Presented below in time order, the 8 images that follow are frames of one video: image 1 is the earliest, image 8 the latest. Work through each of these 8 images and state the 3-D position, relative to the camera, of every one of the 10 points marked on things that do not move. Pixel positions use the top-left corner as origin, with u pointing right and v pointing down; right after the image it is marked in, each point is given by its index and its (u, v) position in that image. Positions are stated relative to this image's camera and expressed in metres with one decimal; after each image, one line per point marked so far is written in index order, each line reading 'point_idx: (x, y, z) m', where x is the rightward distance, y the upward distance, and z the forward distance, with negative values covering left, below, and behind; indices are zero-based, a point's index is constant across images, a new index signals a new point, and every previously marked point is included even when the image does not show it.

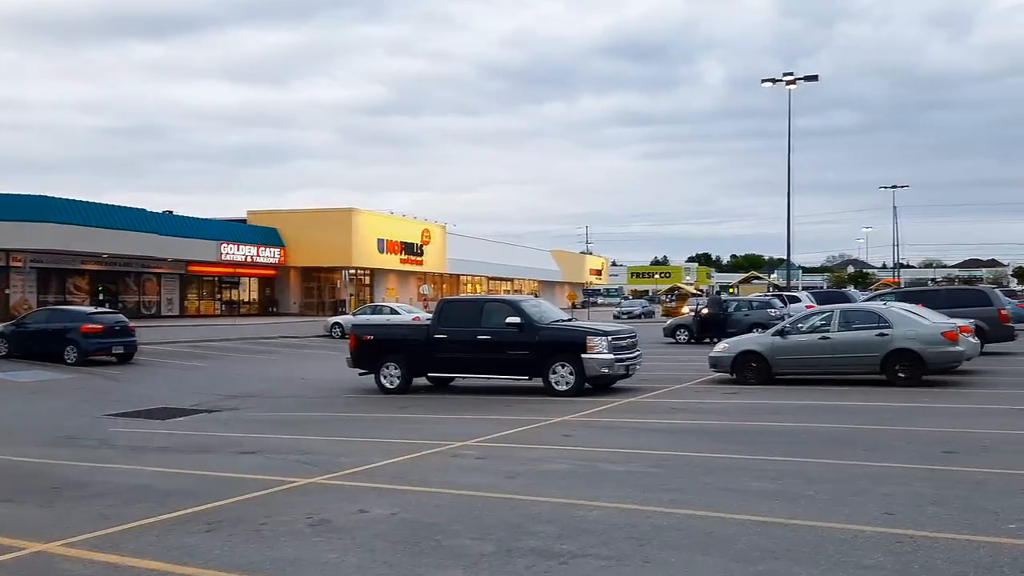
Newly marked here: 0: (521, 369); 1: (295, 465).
0: (+0.2, -1.7, +17.6) m
1: (-2.5, -2.1, +10.0) m
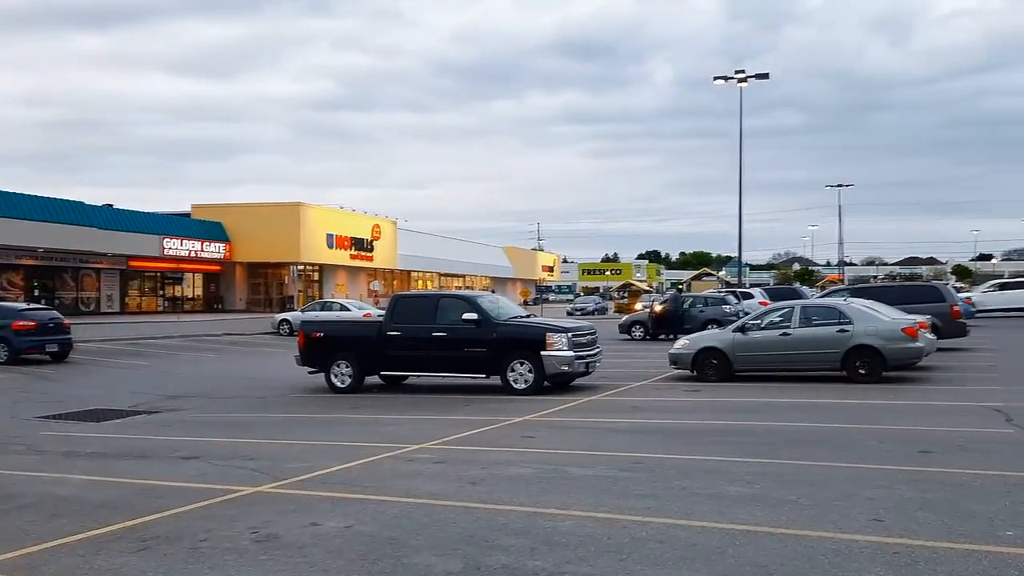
0: (-0.7, -1.6, +17.1) m
1: (-3.0, -2.0, +9.3) m
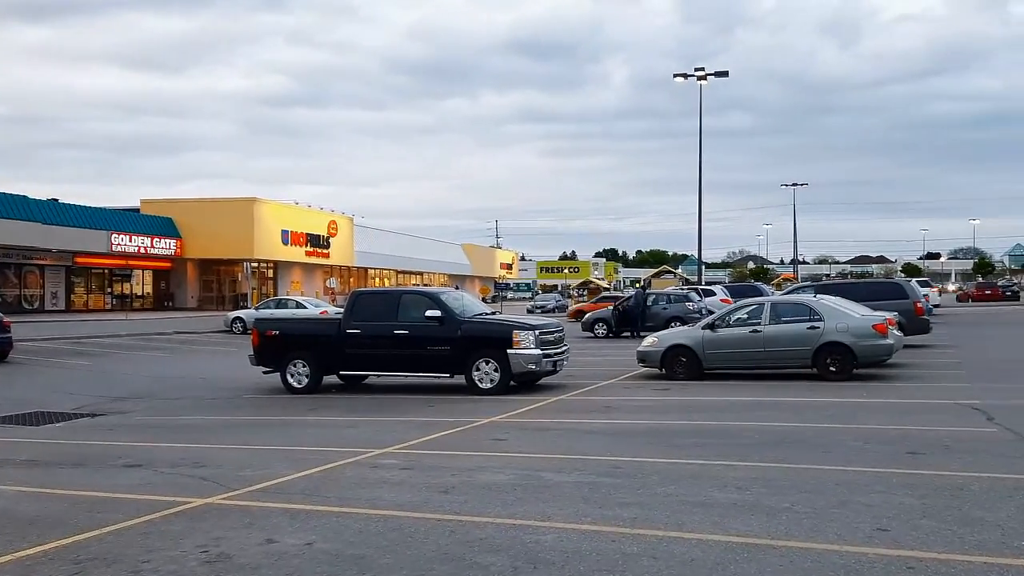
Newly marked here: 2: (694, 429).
0: (-1.4, -1.5, +16.5) m
1: (-3.3, -1.9, +8.6) m
2: (+2.3, -1.8, +10.7) m
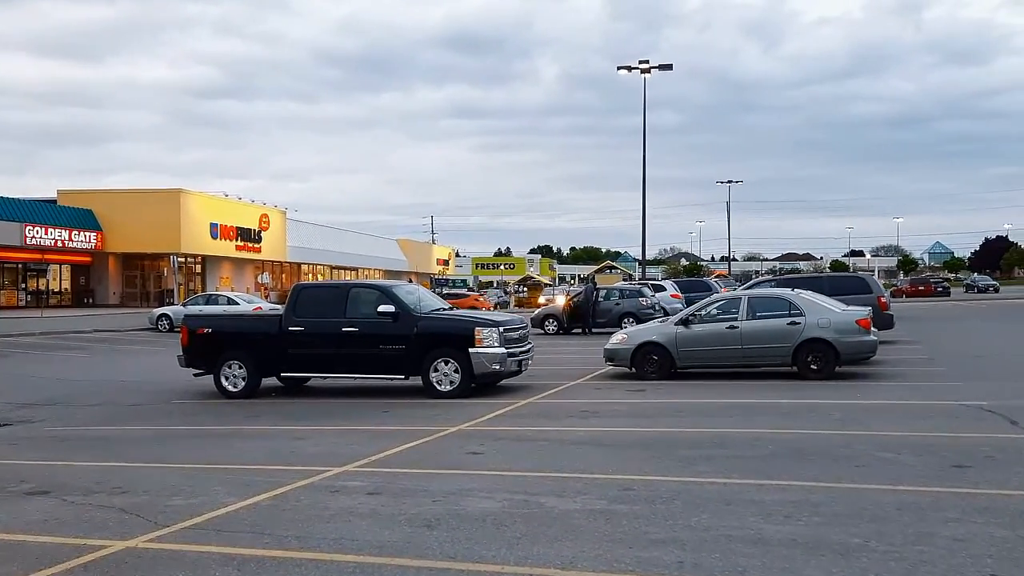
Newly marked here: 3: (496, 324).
0: (-2.0, -1.4, +15.0) m
1: (-3.3, -1.8, +7.0) m
2: (+2.0, -1.7, +9.5) m
3: (-0.3, -0.6, +14.7) m
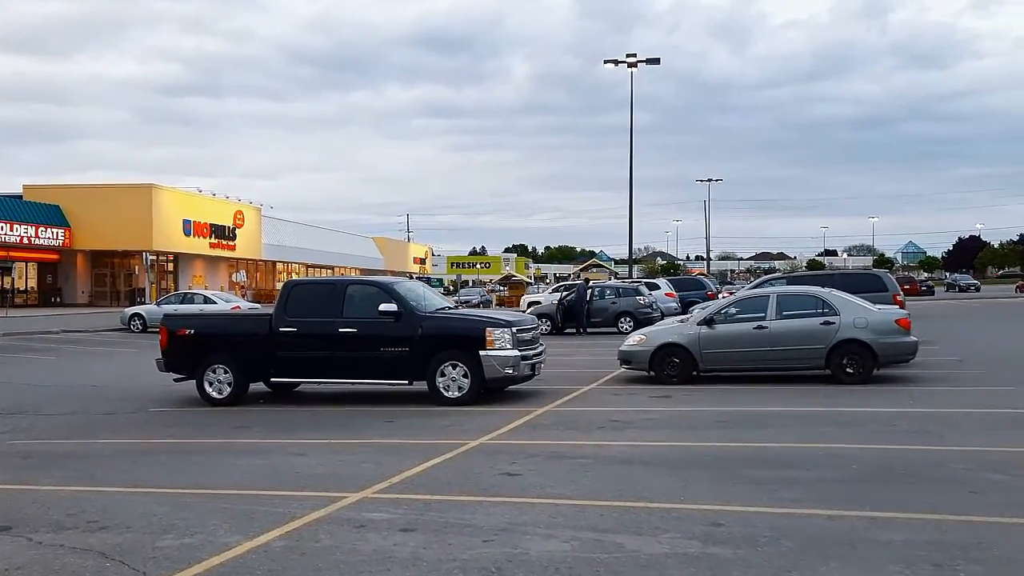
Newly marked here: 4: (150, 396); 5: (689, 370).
0: (-1.8, -1.3, +13.7) m
1: (-2.9, -1.8, +5.7) m
2: (+2.4, -1.6, +8.4) m
3: (-0.1, -0.6, +13.5) m
4: (-6.4, -1.9, +15.3) m
5: (+3.0, -1.4, +14.8) m
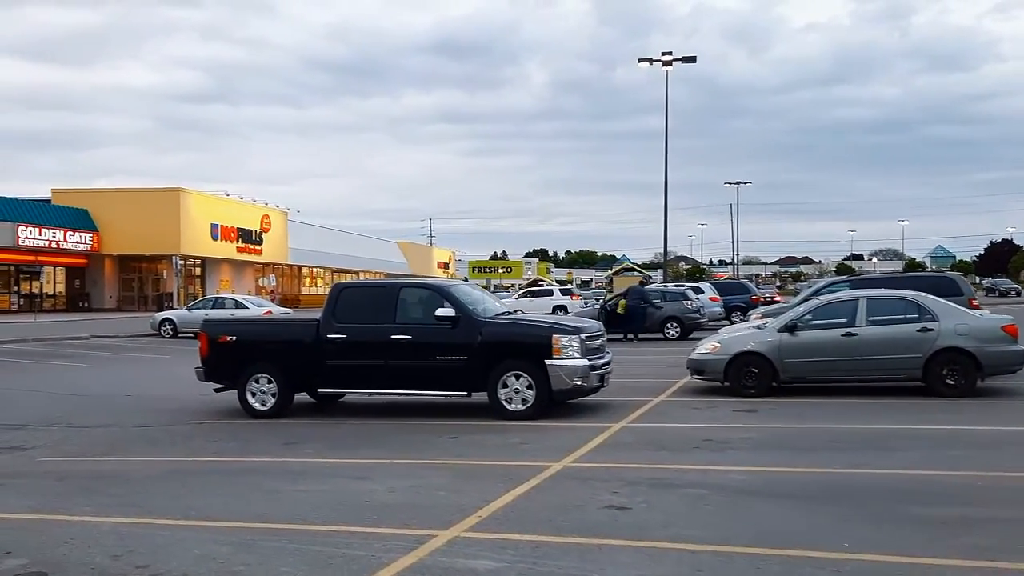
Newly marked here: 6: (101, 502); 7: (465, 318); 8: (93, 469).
0: (-0.8, -1.4, +12.7) m
1: (-2.1, -1.8, +4.7) m
2: (+3.3, -1.6, +7.2) m
3: (+0.9, -0.6, +12.4) m
4: (-5.4, -2.0, +14.3) m
5: (+4.1, -1.5, +13.6) m
6: (-3.8, -2.0, +7.9) m
7: (-0.7, -0.4, +12.7) m
8: (-4.7, -2.0, +9.6) m
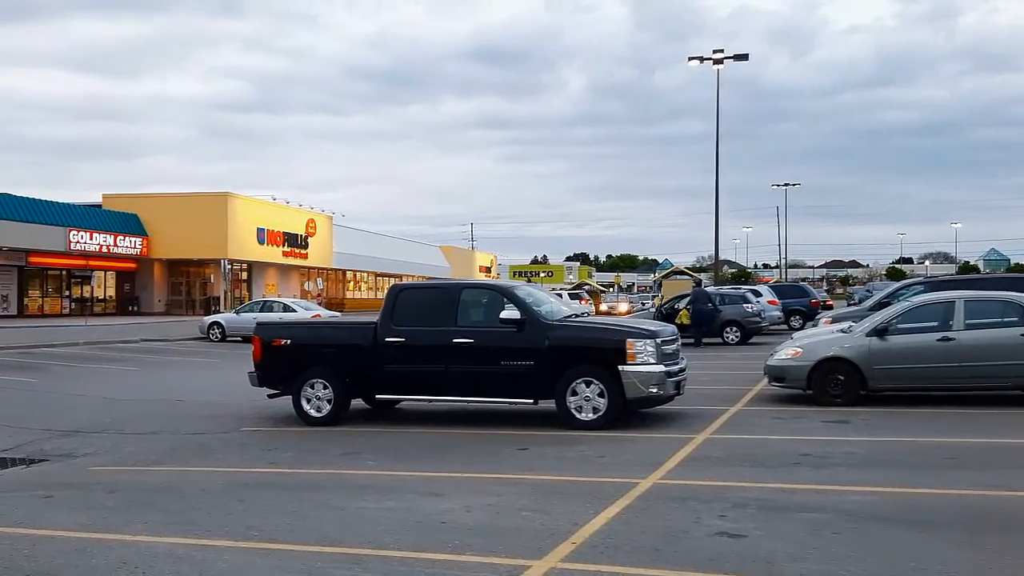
0: (+0.1, -1.4, +11.9) m
1: (-1.5, -1.8, +4.0) m
2: (+4.0, -1.6, +6.3) m
3: (+1.9, -0.6, +11.6) m
4: (-4.4, -2.0, +13.8) m
5: (+5.1, -1.5, +12.6) m
6: (-3.0, -2.0, +7.3) m
7: (+0.3, -0.5, +11.9) m
8: (-3.9, -2.0, +9.1) m
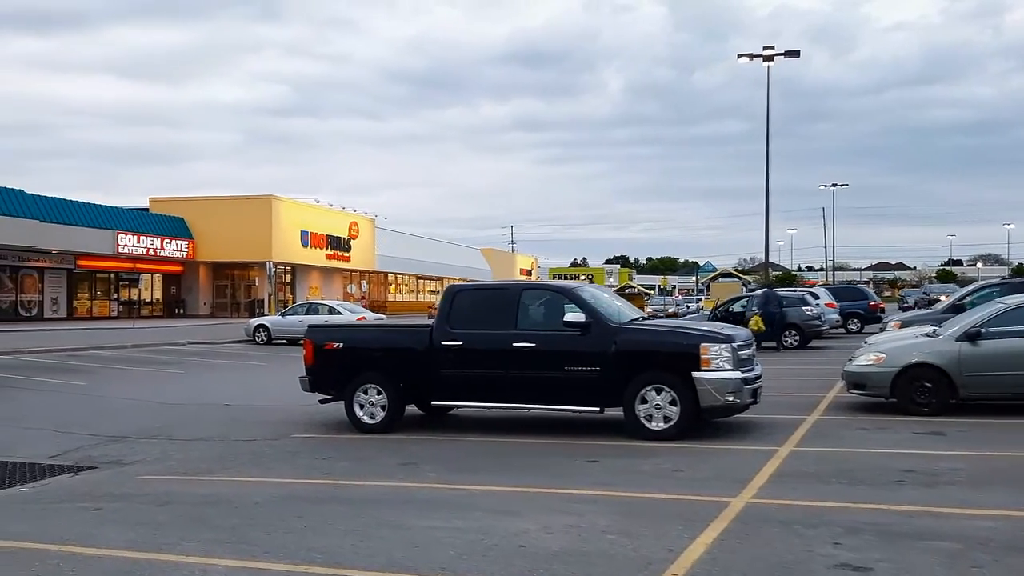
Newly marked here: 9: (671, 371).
0: (+1.0, -1.4, +11.3) m
1: (-1.0, -1.8, +3.4) m
2: (+4.6, -1.6, +5.5) m
3: (+2.7, -0.6, +10.9) m
4: (-3.4, -2.0, +13.3) m
5: (+5.9, -1.5, +11.7) m
6: (-2.4, -2.0, +6.8) m
7: (+1.1, -0.5, +11.3) m
8: (-3.2, -2.0, +8.6) m
9: (+2.0, -1.0, +10.9) m
